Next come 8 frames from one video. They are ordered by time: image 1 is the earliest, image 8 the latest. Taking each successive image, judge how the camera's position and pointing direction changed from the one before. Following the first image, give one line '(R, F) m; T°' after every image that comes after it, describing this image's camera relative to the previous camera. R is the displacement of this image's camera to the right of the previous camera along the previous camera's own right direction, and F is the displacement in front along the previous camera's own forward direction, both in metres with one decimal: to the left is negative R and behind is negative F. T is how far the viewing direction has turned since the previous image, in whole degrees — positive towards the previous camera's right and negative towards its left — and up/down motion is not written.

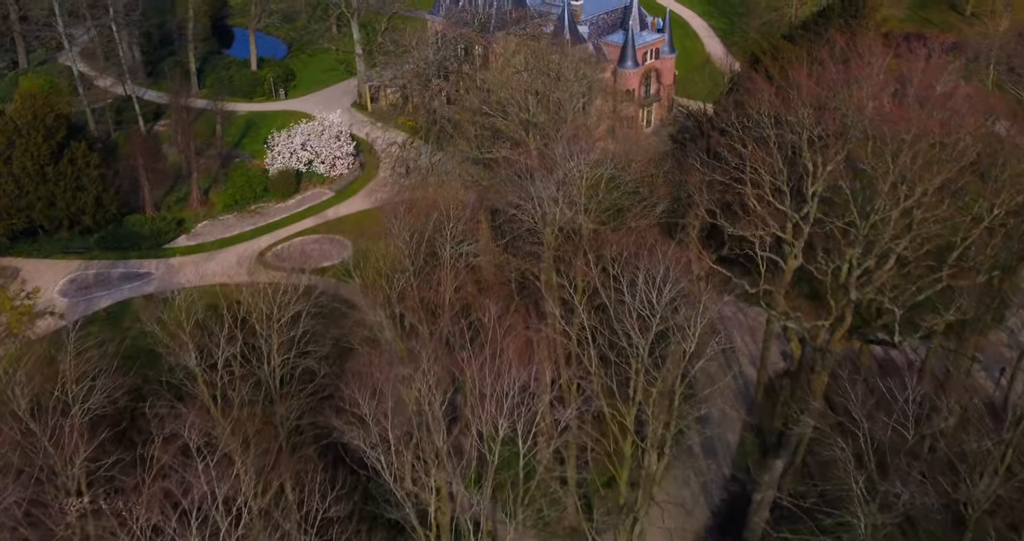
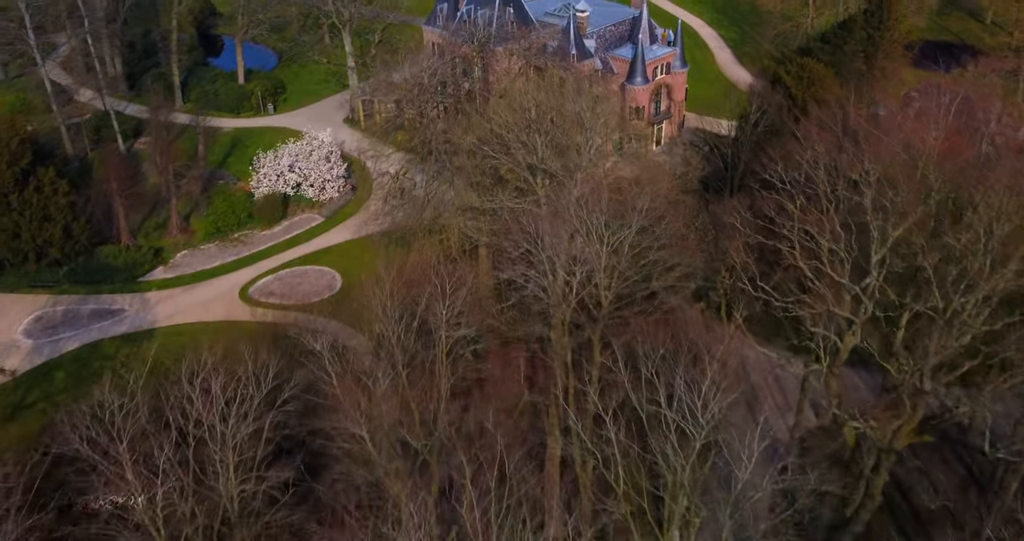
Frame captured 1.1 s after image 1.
(-0.2, +3.3) m; 0°
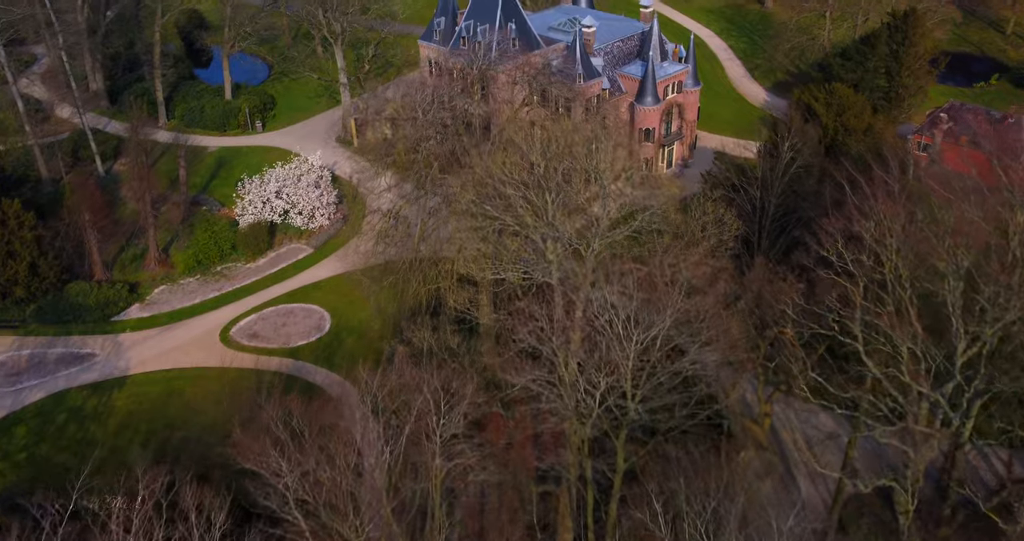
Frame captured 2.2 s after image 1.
(-0.1, +3.1) m; 0°
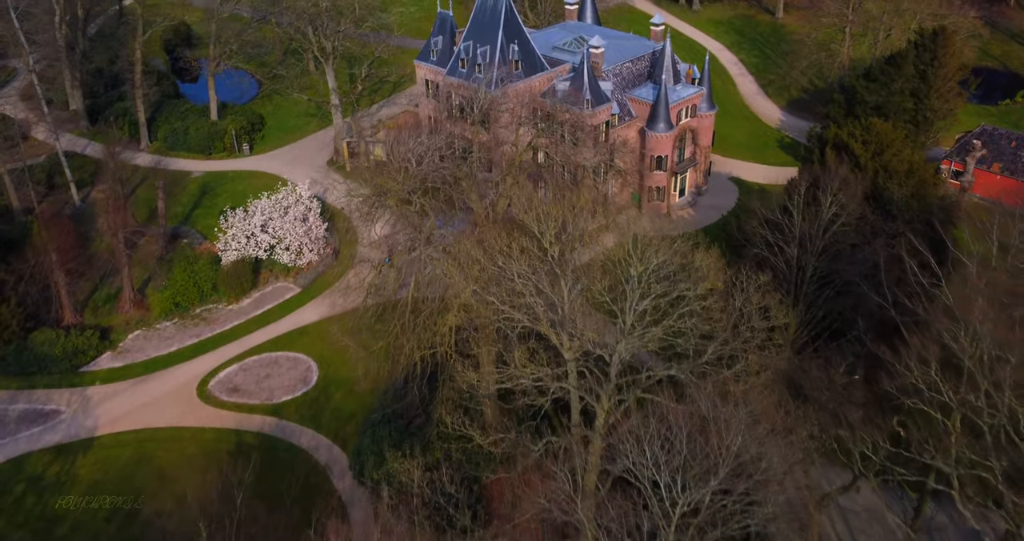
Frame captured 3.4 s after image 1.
(-0.1, +3.2) m; 0°
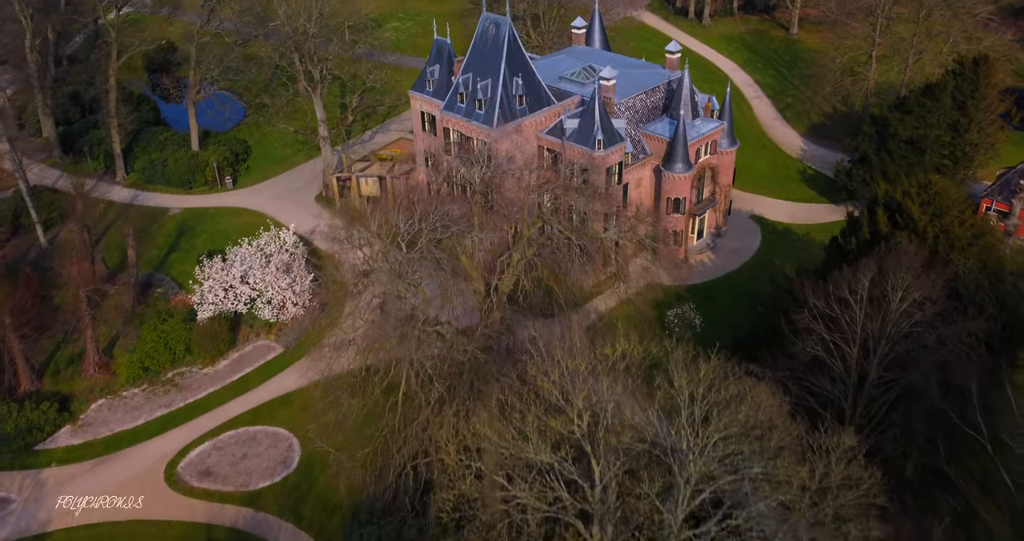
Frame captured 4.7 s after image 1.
(-0.2, +3.8) m; 0°
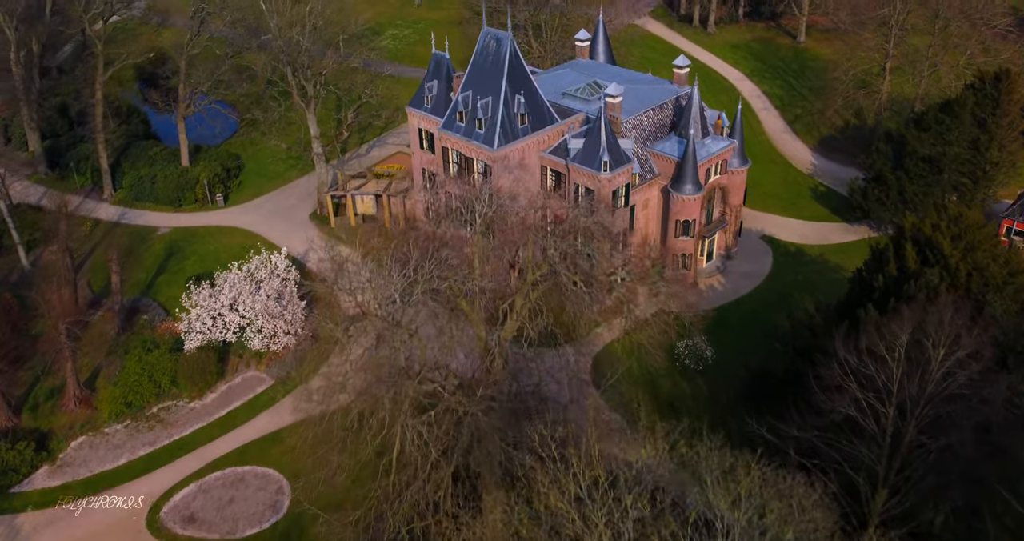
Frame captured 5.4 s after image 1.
(-0.1, +1.8) m; 0°
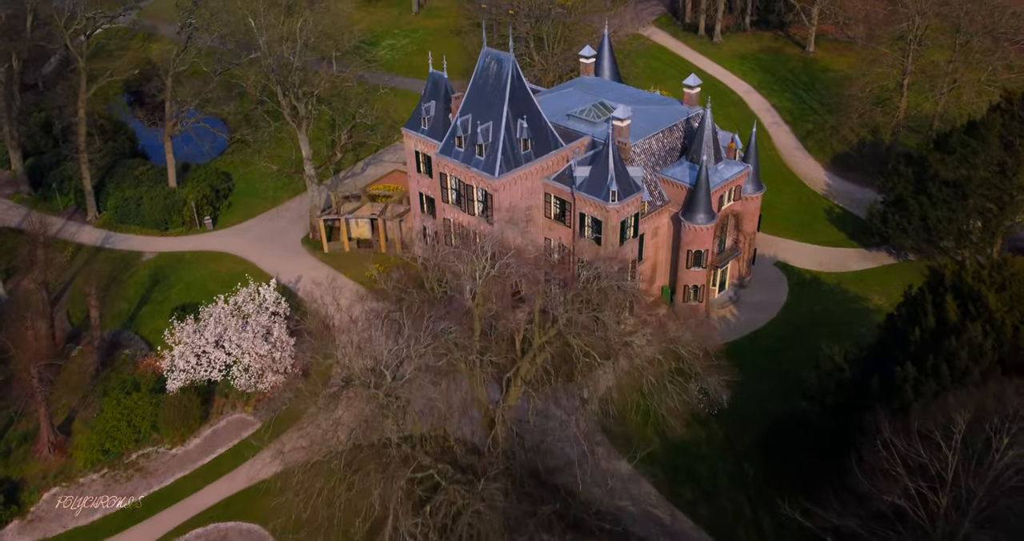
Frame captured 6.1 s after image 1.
(-0.1, +2.1) m; 0°
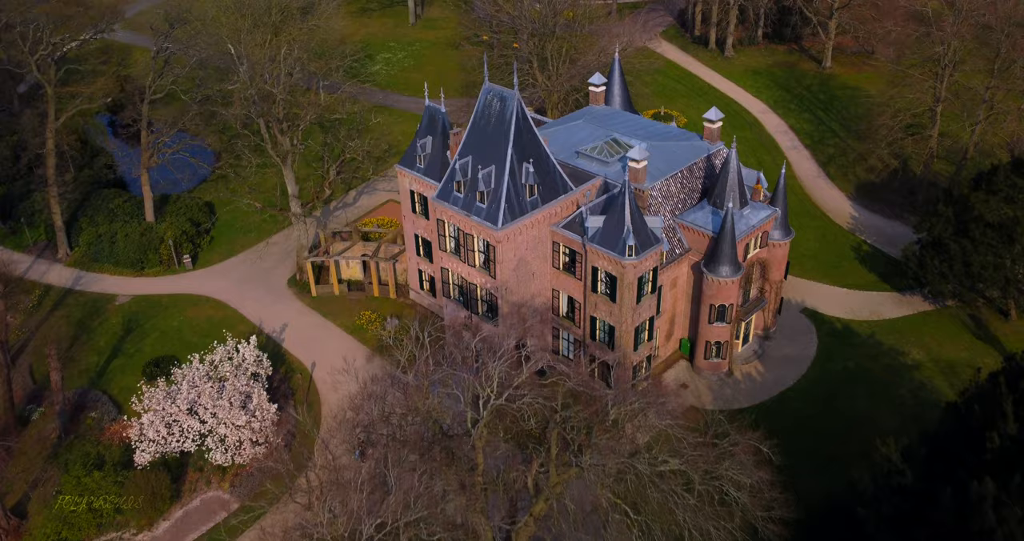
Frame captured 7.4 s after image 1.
(-0.2, +3.5) m; 0°
